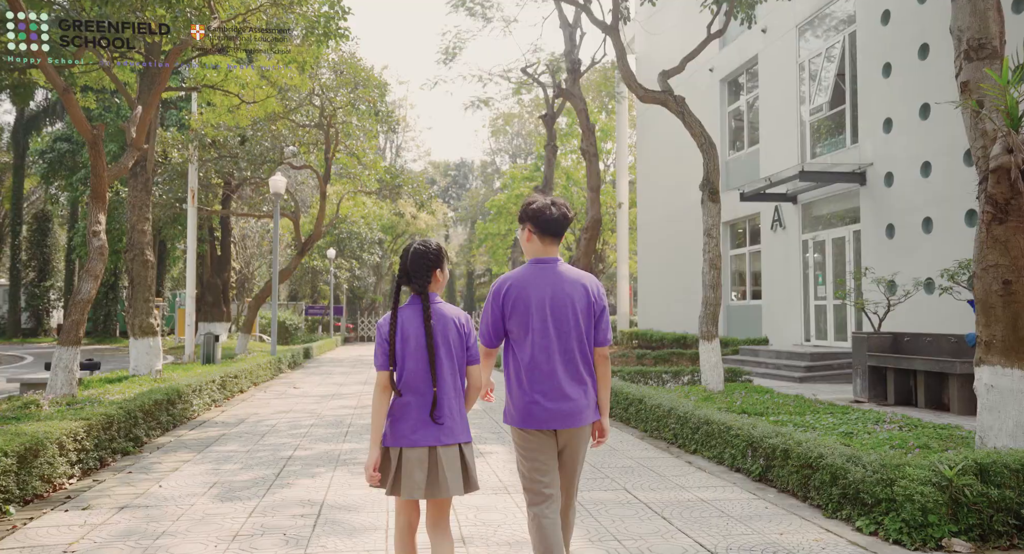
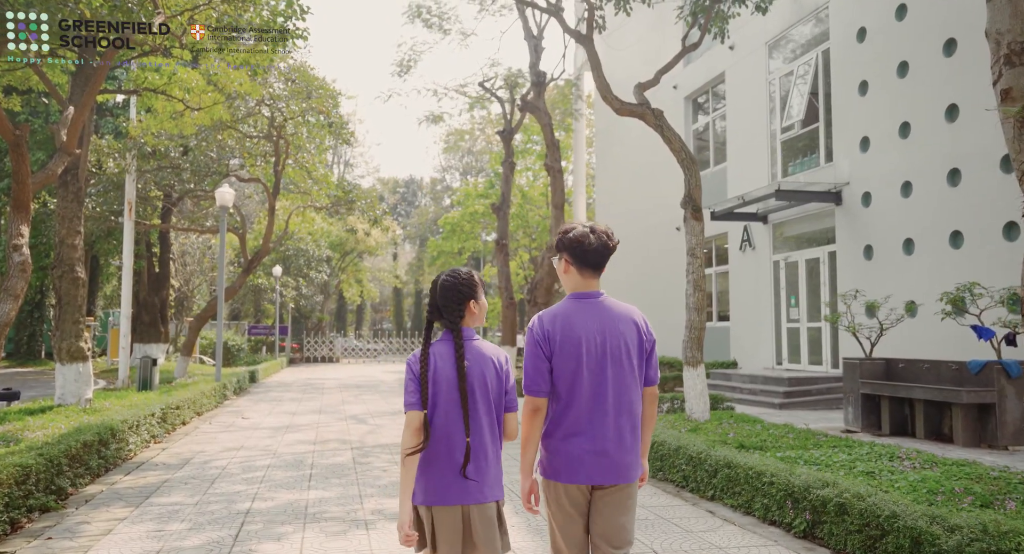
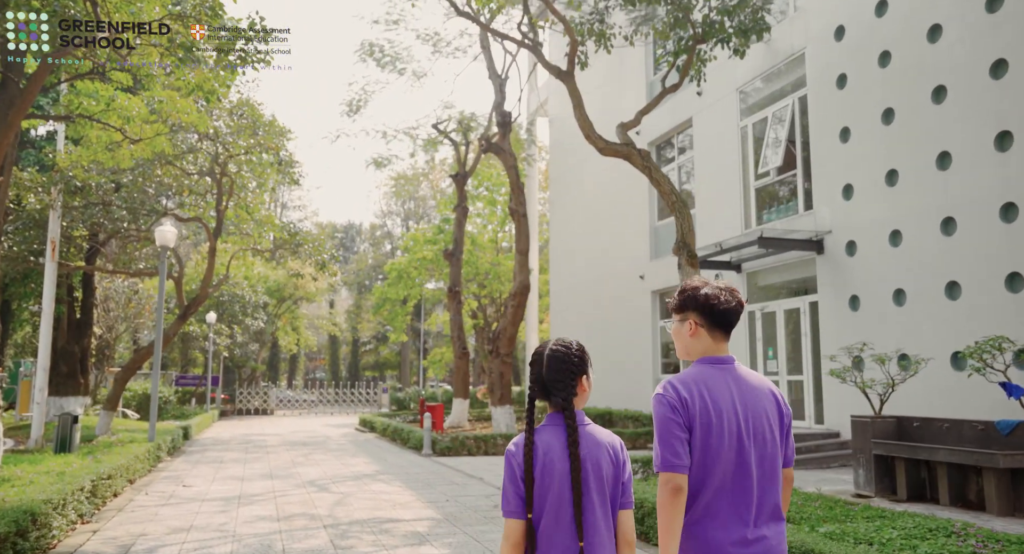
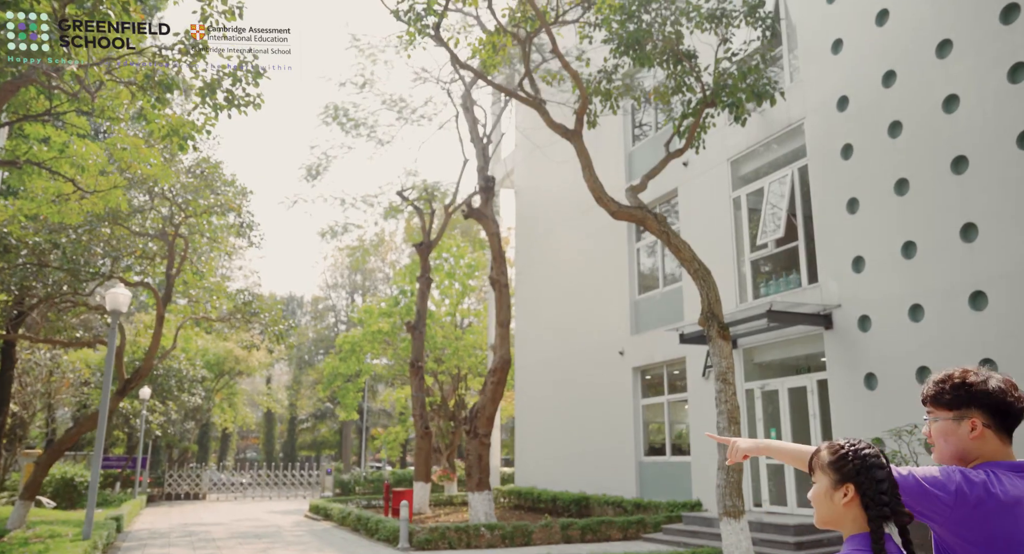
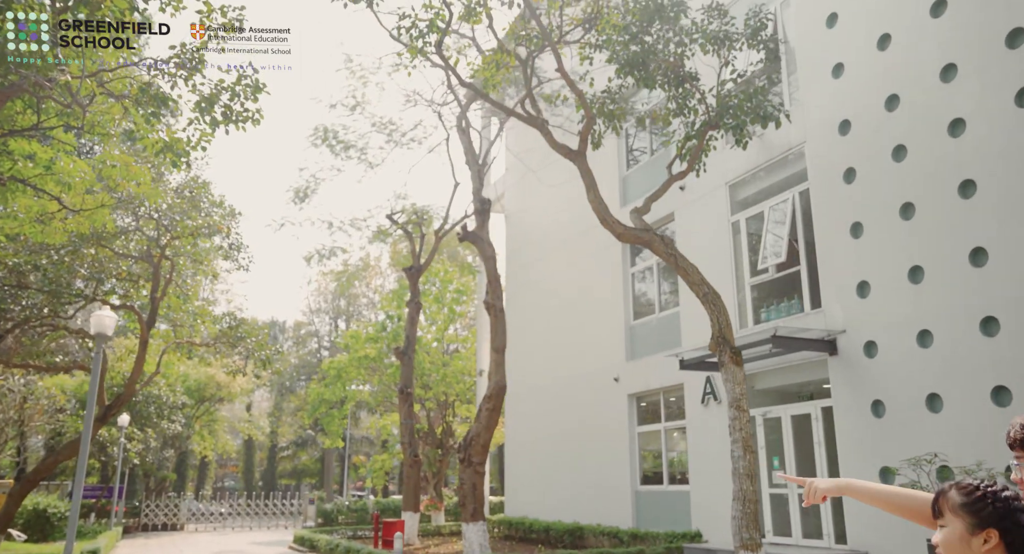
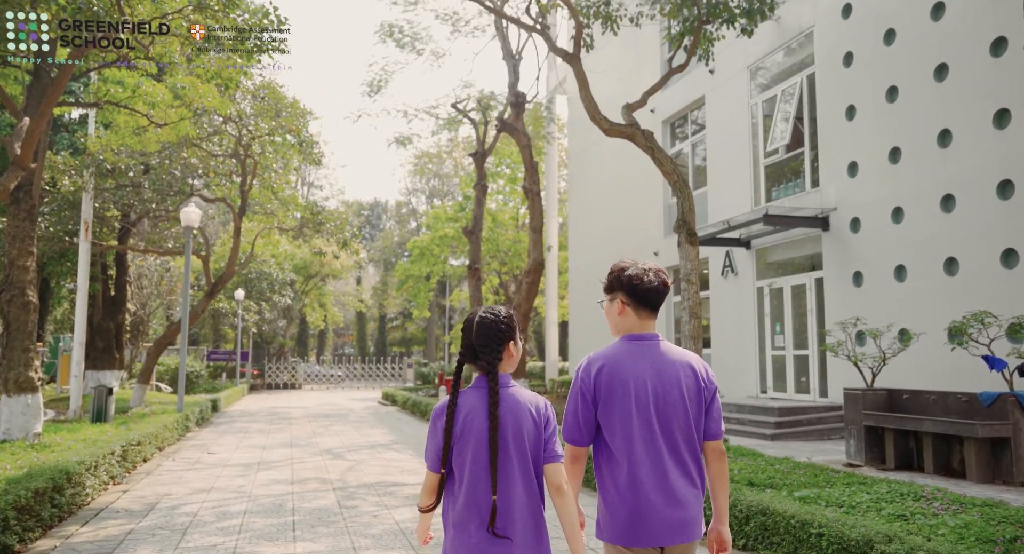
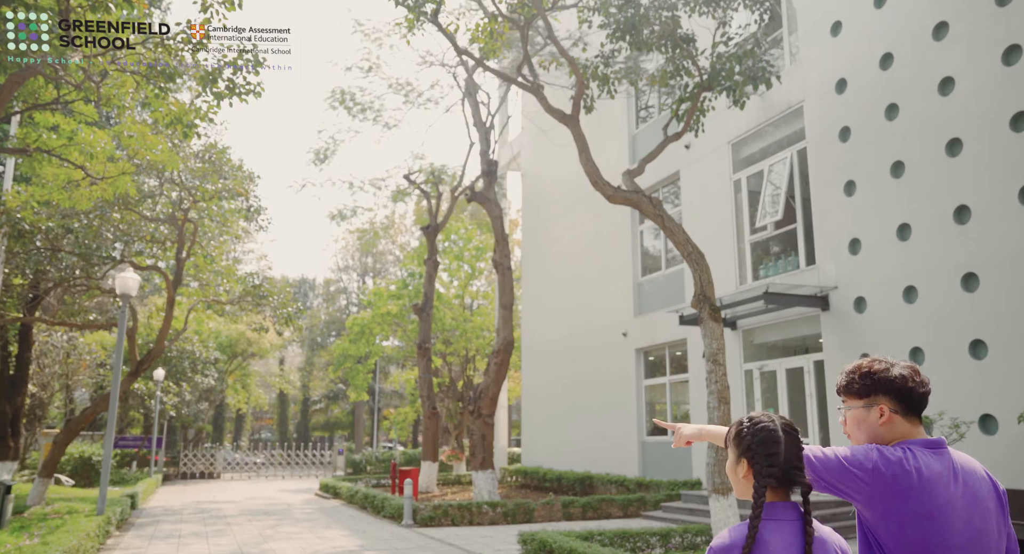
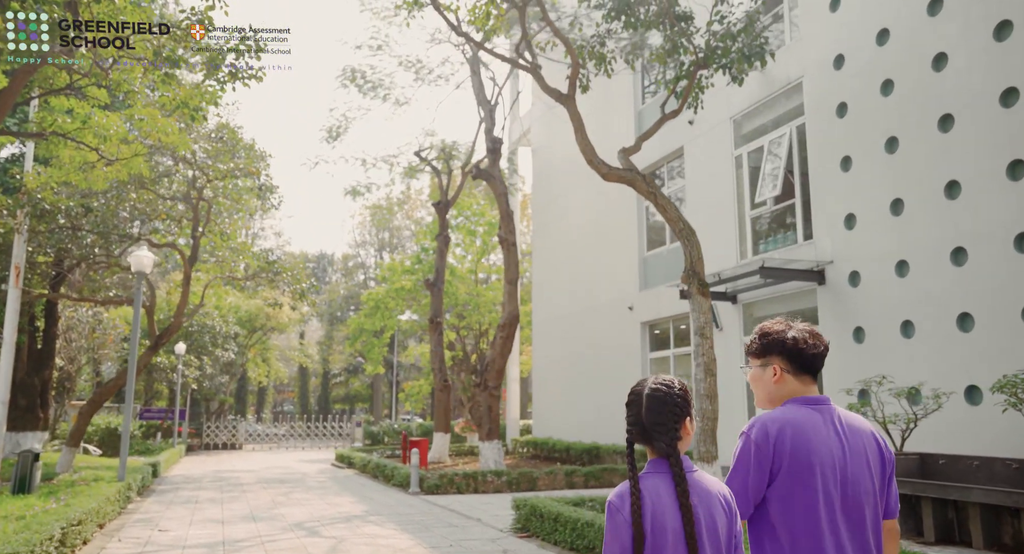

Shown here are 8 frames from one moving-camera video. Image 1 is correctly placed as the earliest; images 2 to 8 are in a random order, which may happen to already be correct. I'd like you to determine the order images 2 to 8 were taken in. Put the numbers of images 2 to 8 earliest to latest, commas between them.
2, 6, 3, 8, 7, 4, 5
